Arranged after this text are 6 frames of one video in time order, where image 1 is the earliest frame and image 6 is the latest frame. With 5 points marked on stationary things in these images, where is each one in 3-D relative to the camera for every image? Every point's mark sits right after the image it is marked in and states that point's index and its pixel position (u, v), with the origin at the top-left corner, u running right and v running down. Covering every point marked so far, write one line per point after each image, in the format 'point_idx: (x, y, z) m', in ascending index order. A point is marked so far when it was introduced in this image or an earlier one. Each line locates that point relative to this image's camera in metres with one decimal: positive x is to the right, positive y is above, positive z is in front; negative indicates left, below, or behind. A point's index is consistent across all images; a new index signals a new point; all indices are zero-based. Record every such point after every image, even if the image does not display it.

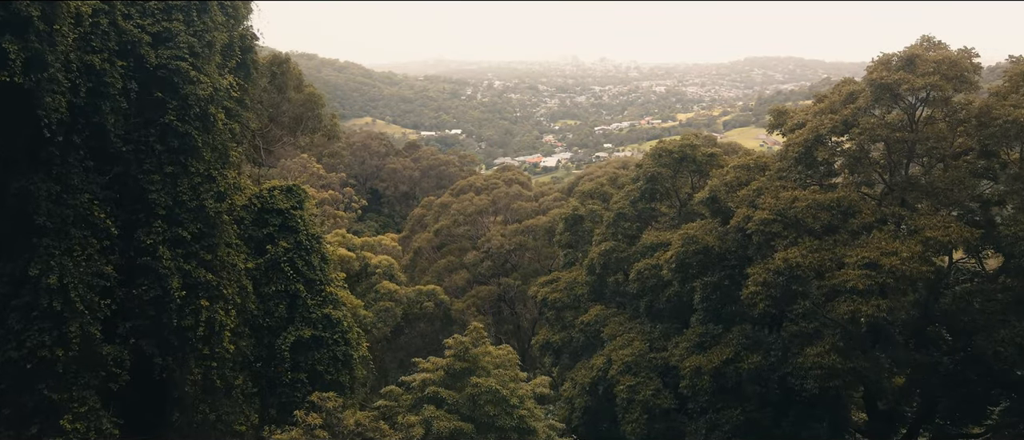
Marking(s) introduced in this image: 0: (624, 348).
0: (+3.2, -3.6, +15.9) m
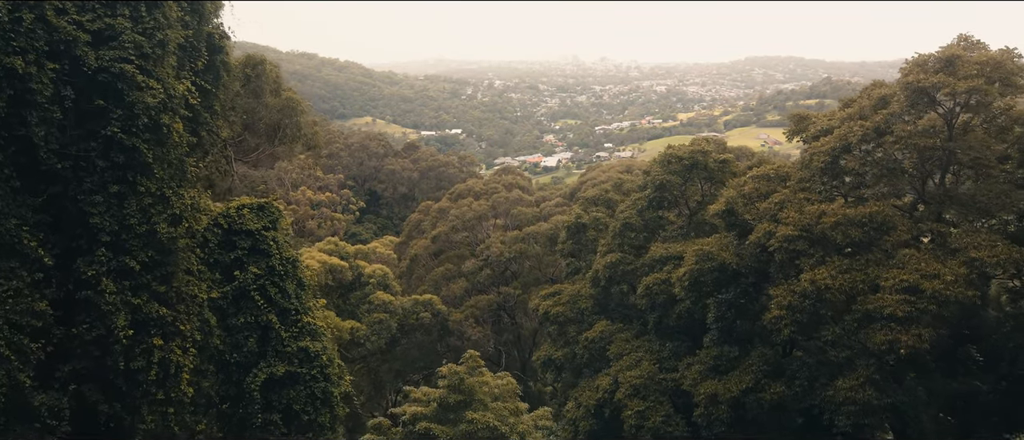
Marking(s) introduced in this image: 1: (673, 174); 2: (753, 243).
0: (+3.2, -3.9, +14.8) m
1: (+5.0, +1.4, +17.5) m
2: (+5.3, -0.5, +12.2) m
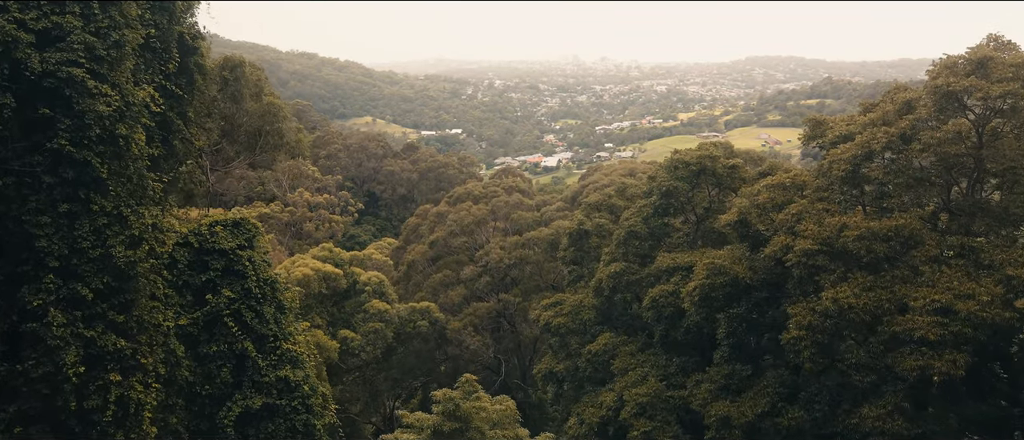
0: (+3.2, -4.2, +14.1) m
1: (+5.0, +1.2, +16.7) m
2: (+5.3, -0.8, +11.5) m
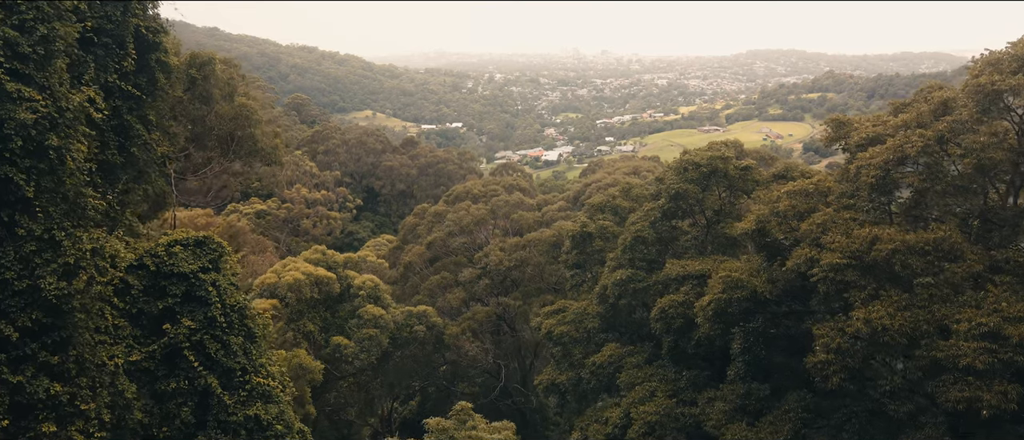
0: (+3.2, -4.3, +13.2) m
1: (+5.0, +1.1, +15.8) m
2: (+5.3, -0.9, +10.6) m
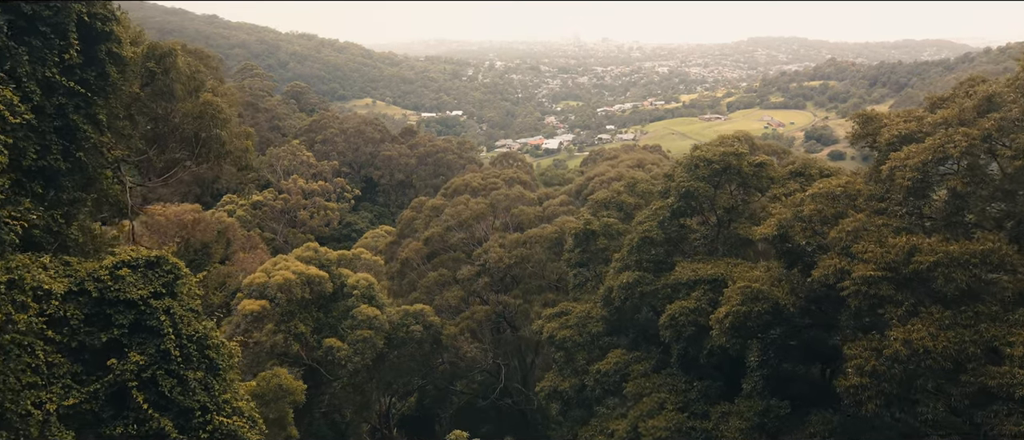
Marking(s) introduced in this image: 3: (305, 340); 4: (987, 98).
0: (+3.2, -4.4, +12.4) m
1: (+5.0, +1.1, +14.9) m
2: (+5.3, -1.0, +9.7) m
3: (-6.0, -3.5, +16.1) m
4: (+7.9, +2.0, +9.2) m
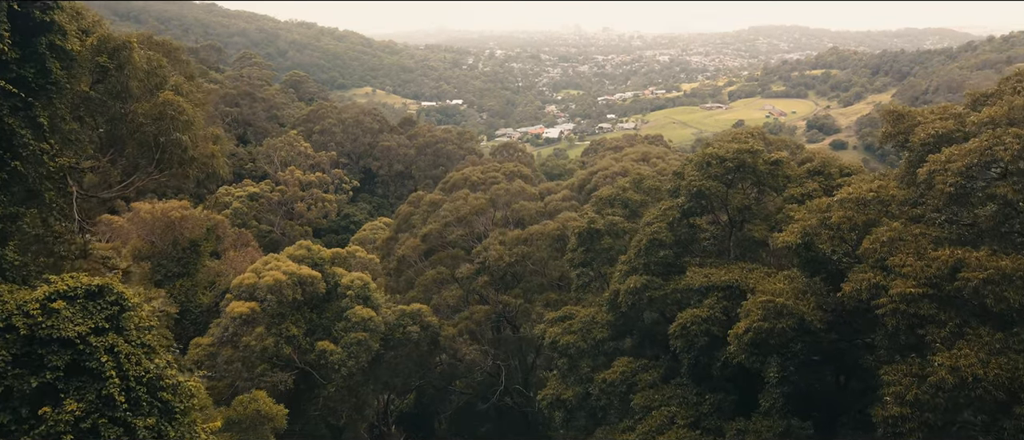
0: (+3.2, -4.5, +11.6) m
1: (+5.1, +1.0, +14.0) m
2: (+5.3, -1.2, +8.9) m
3: (-6.0, -3.5, +15.3) m
4: (+7.9, +1.9, +8.3) m
